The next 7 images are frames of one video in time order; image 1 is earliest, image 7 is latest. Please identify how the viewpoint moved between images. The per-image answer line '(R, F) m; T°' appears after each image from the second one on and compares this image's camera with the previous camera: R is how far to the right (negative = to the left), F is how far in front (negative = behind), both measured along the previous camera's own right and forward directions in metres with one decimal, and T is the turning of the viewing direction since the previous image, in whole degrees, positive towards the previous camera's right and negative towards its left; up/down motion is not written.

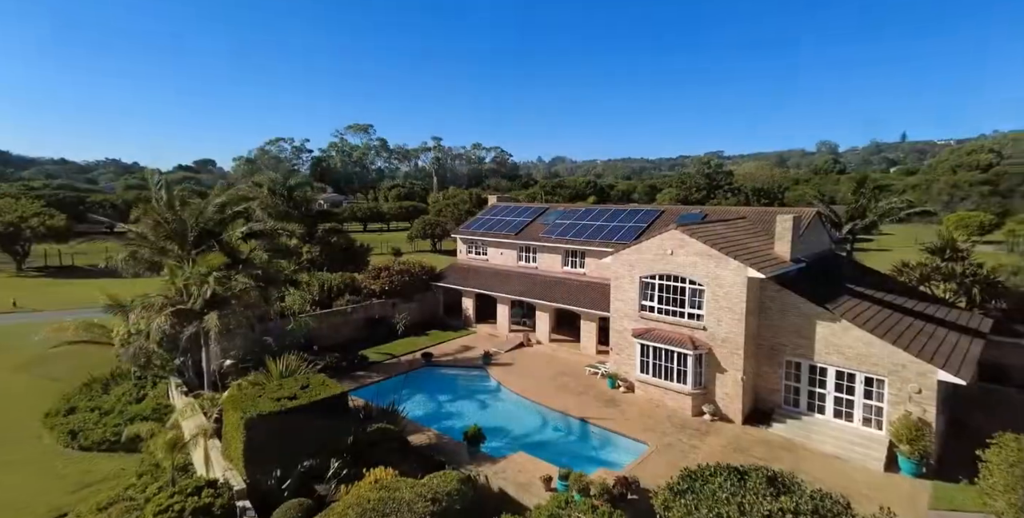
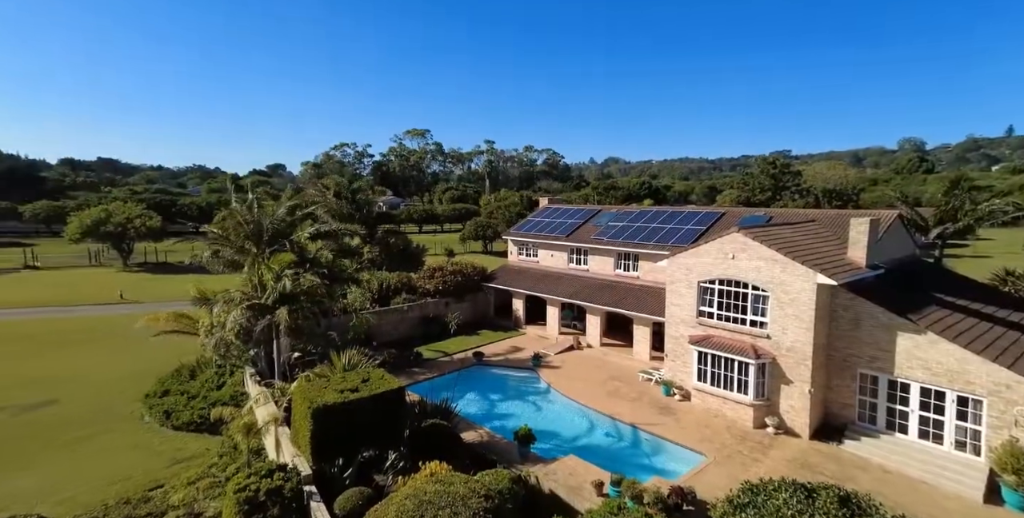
(+0.5, -0.2) m; -7°
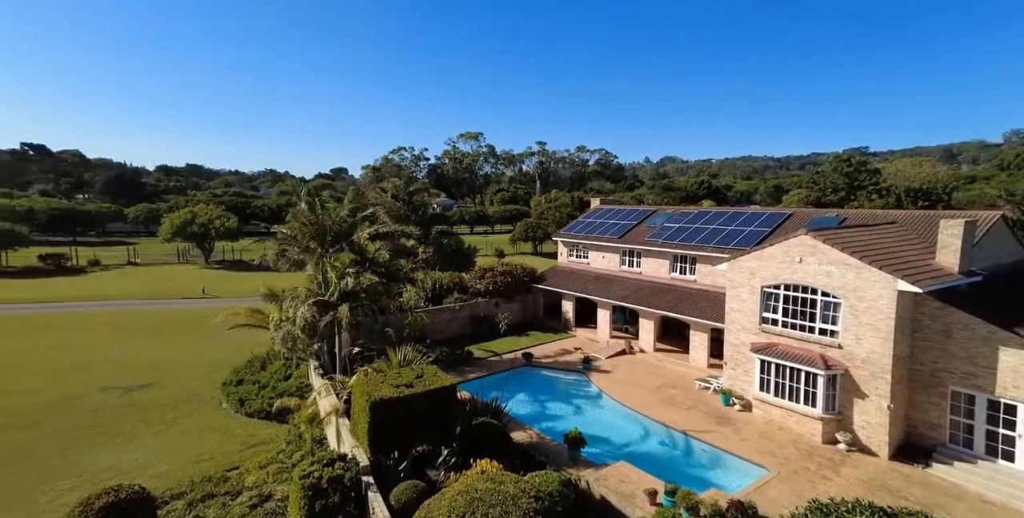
(+0.6, 0.0) m; -7°
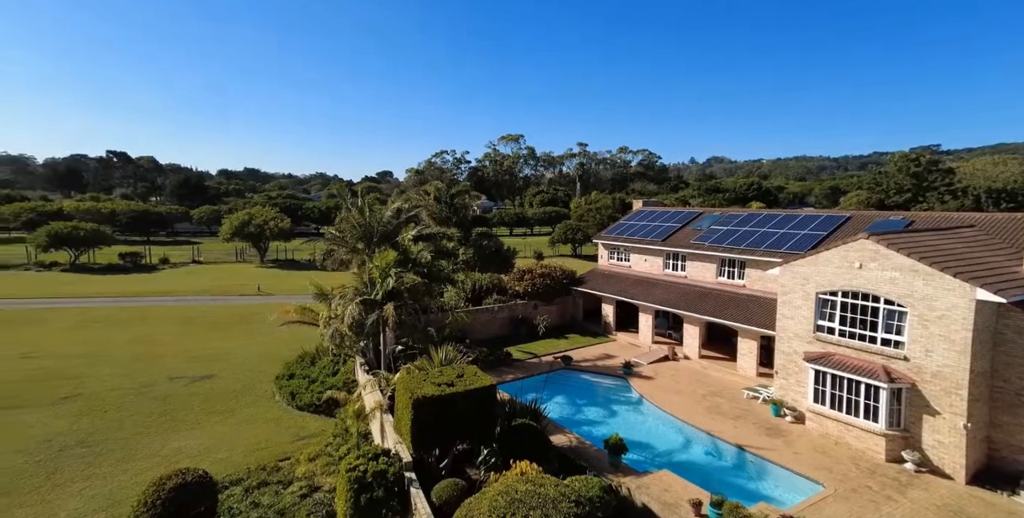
(+0.5, 0.0) m; -6°
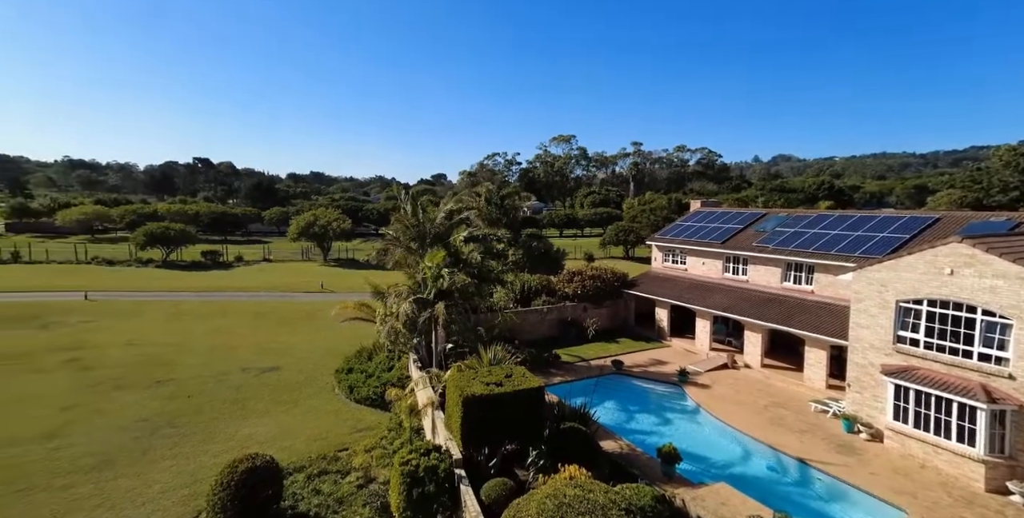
(+0.6, +0.1) m; -7°
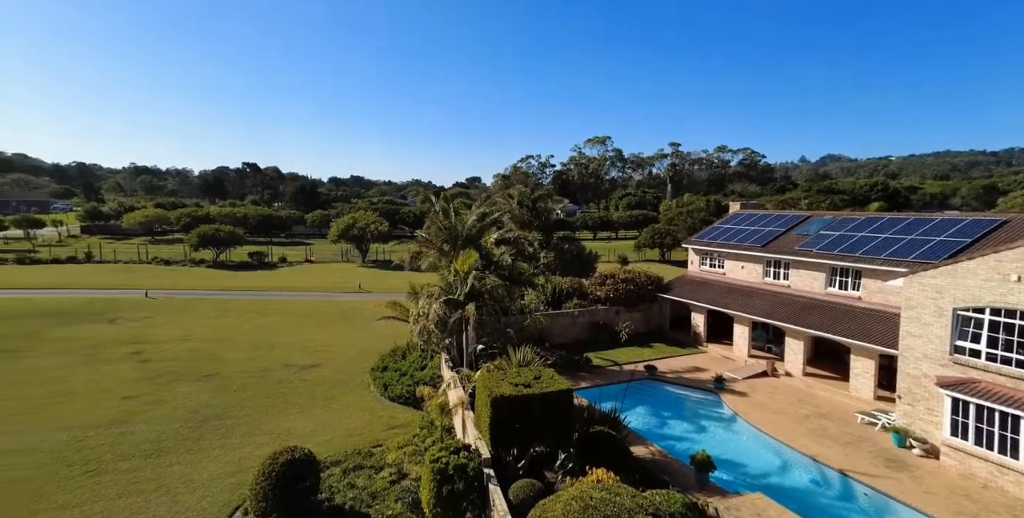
(+0.4, -0.1) m; -5°
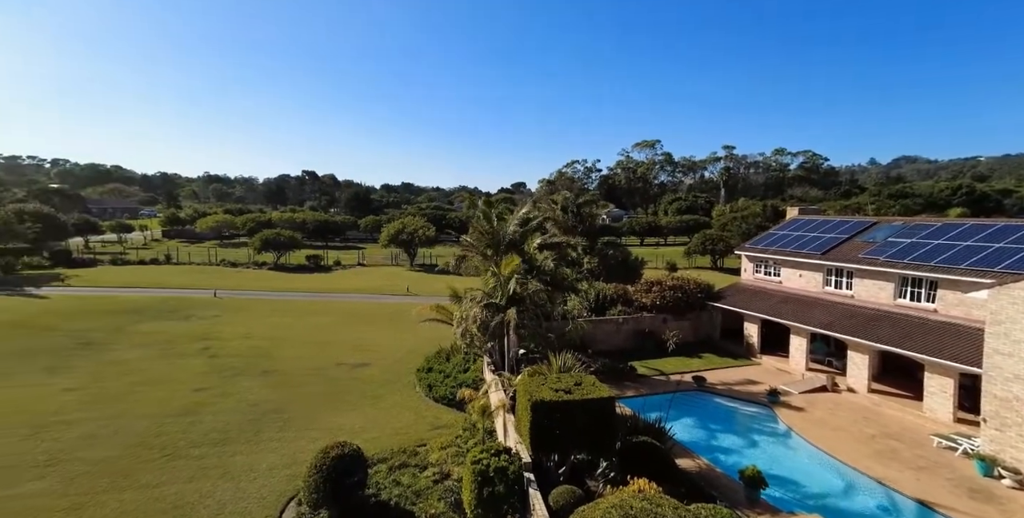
(+0.6, 0.0) m; -6°
